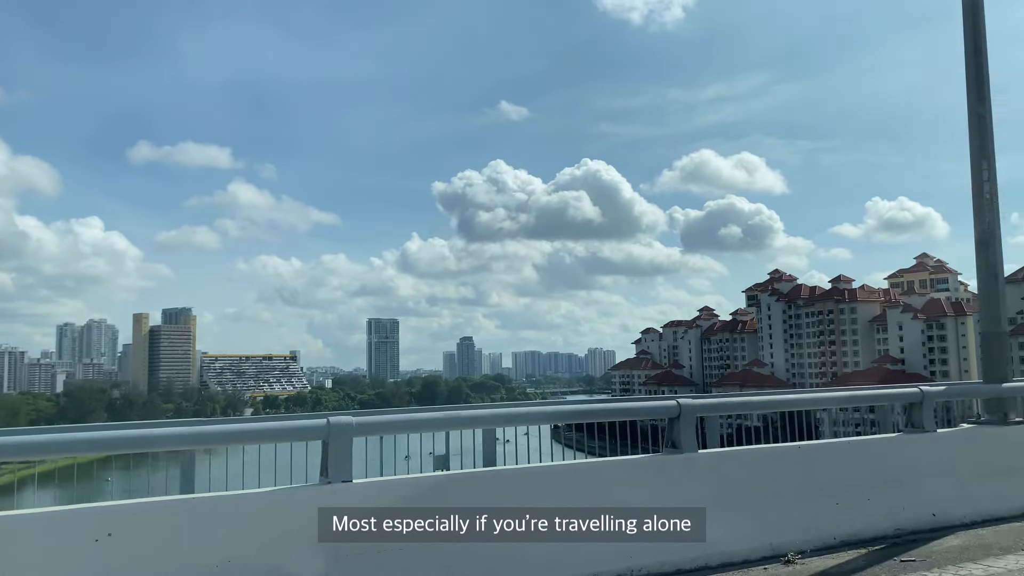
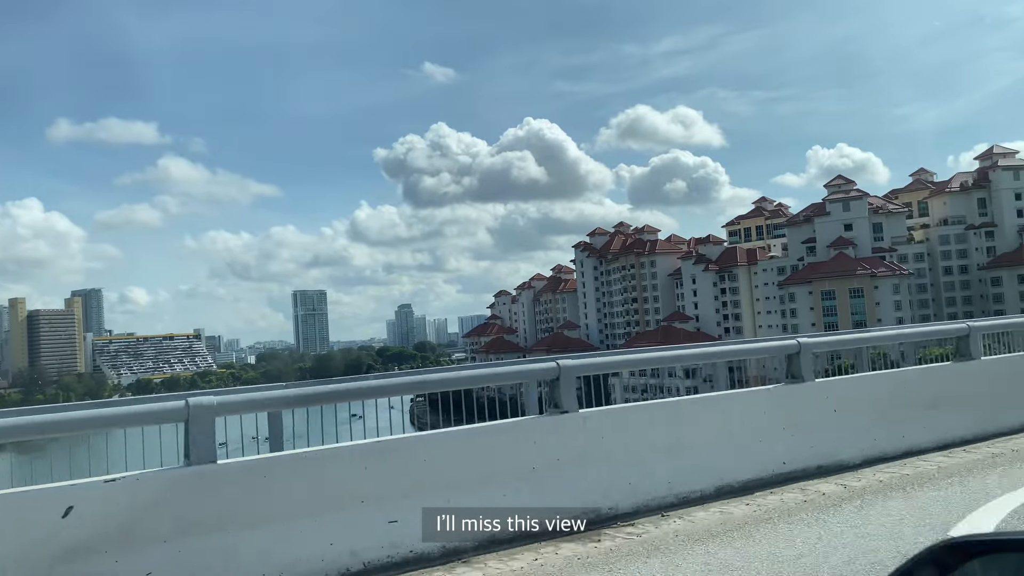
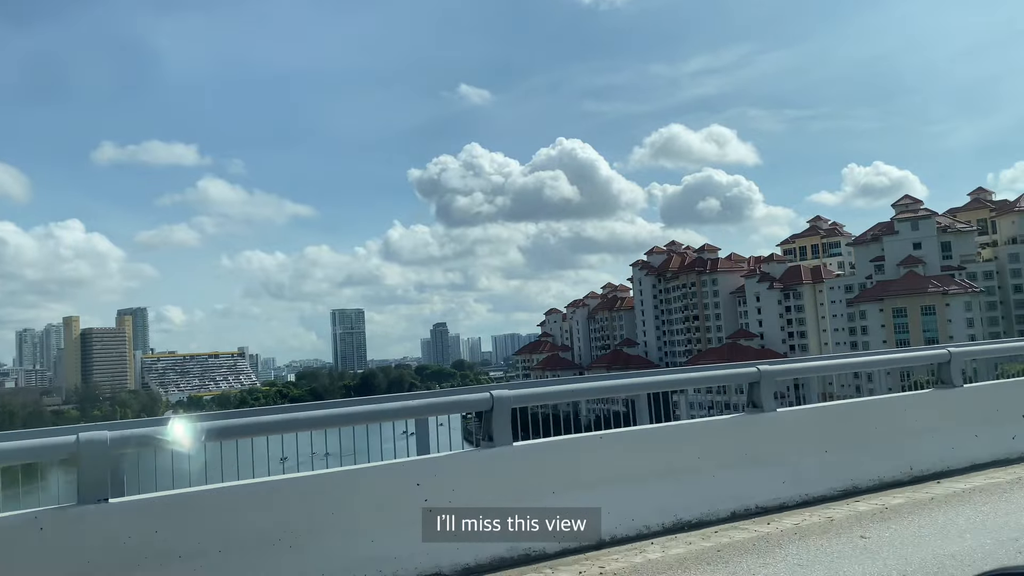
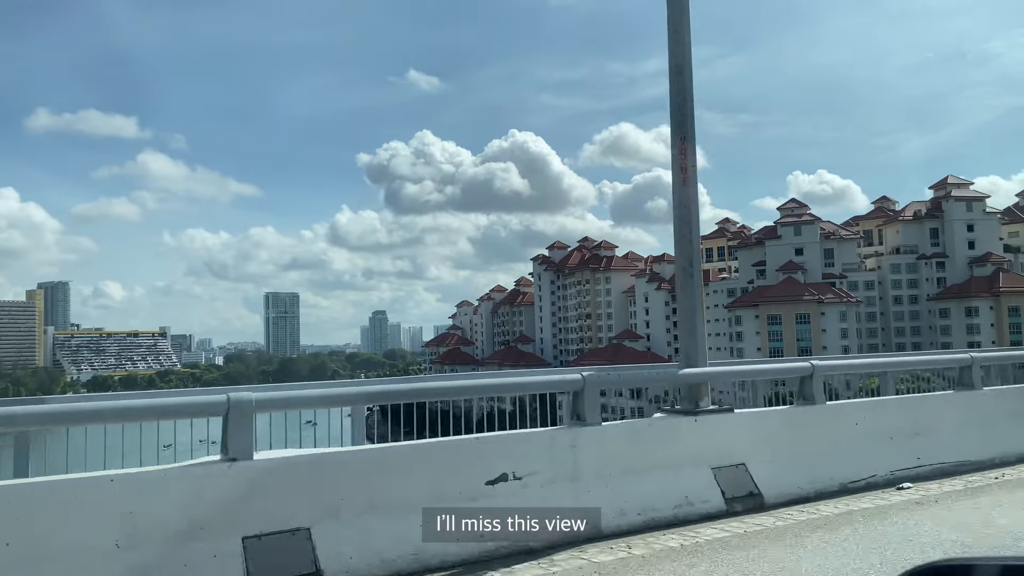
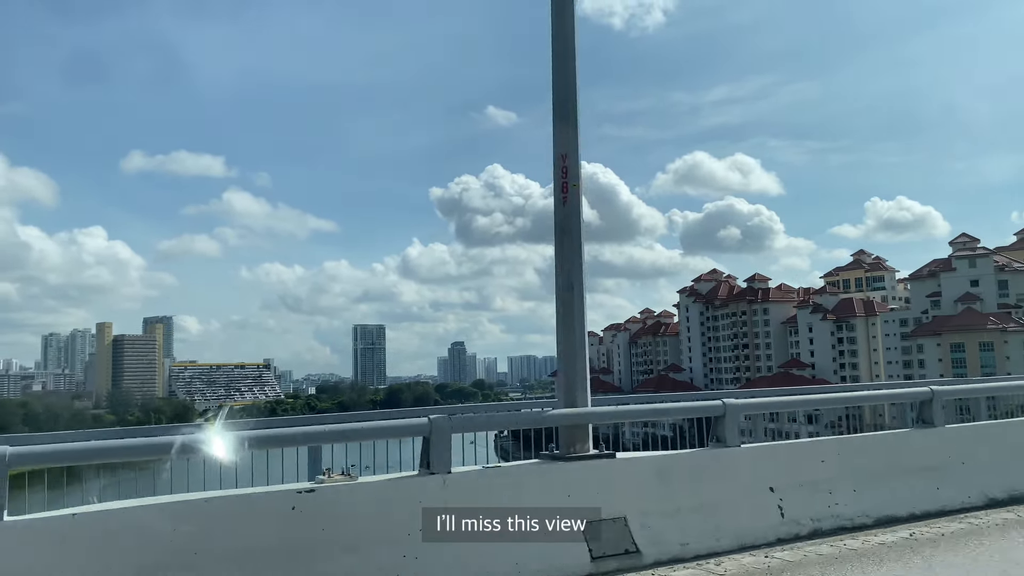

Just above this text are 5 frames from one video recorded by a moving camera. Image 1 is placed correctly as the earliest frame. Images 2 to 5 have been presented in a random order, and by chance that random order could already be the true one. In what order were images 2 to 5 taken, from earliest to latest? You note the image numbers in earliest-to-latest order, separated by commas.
5, 3, 2, 4
